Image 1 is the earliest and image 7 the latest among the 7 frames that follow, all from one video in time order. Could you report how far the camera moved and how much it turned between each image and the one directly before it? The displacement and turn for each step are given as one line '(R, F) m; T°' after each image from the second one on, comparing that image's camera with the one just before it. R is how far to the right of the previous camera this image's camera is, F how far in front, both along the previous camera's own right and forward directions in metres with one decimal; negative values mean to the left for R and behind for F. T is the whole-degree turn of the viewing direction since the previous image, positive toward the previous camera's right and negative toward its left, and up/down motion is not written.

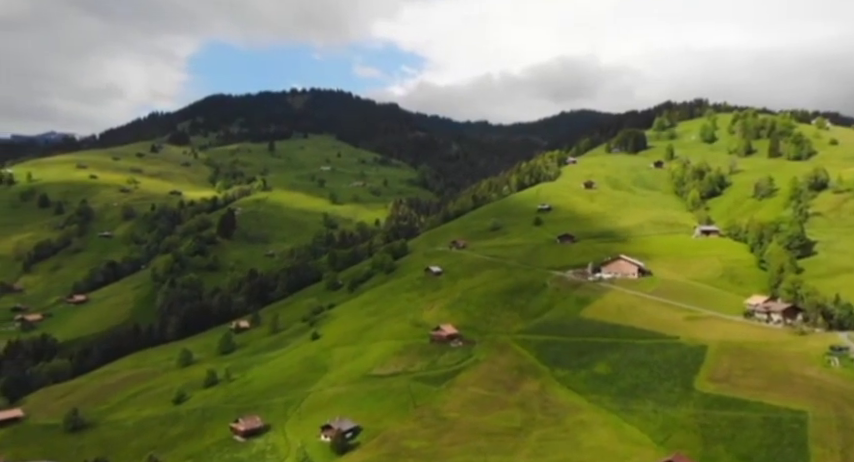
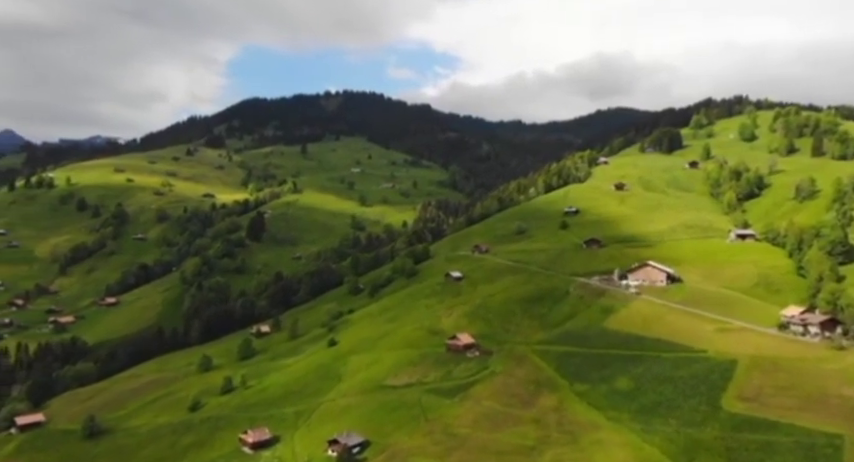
(+5.6, +6.5) m; -3°
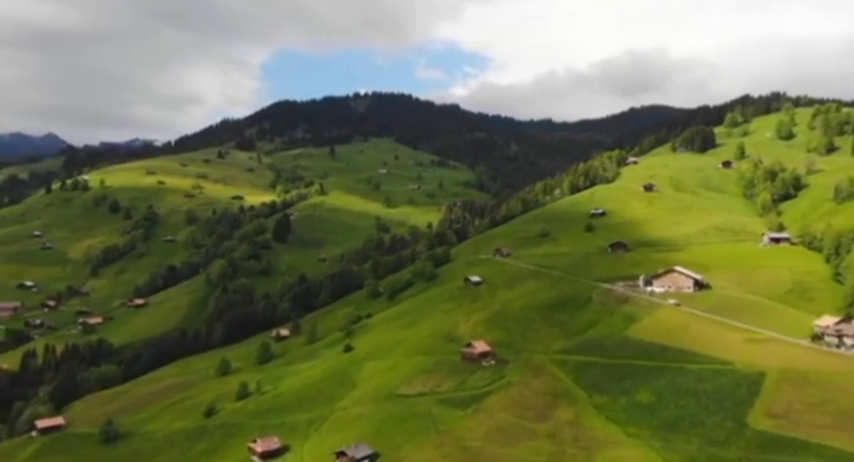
(+4.4, +5.2) m; -3°
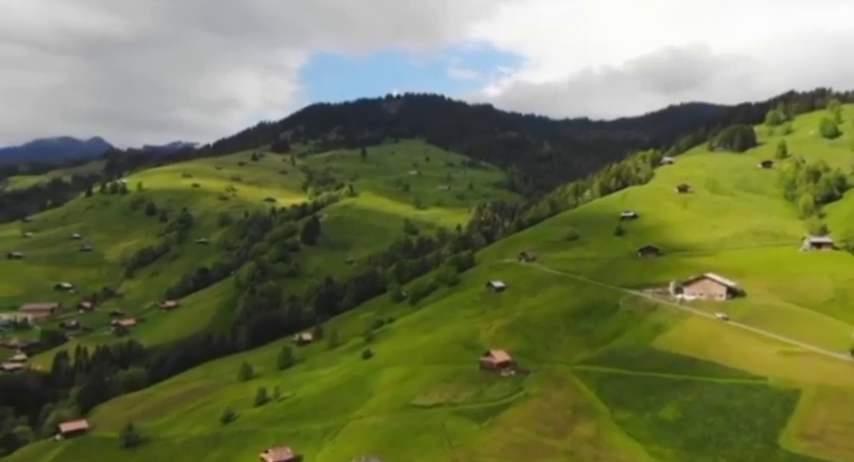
(+4.7, +5.6) m; -3°
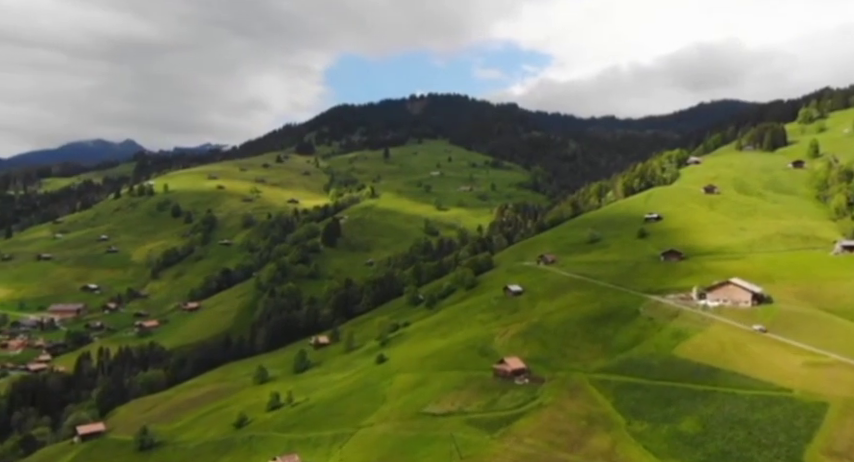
(+3.4, +4.1) m; -2°
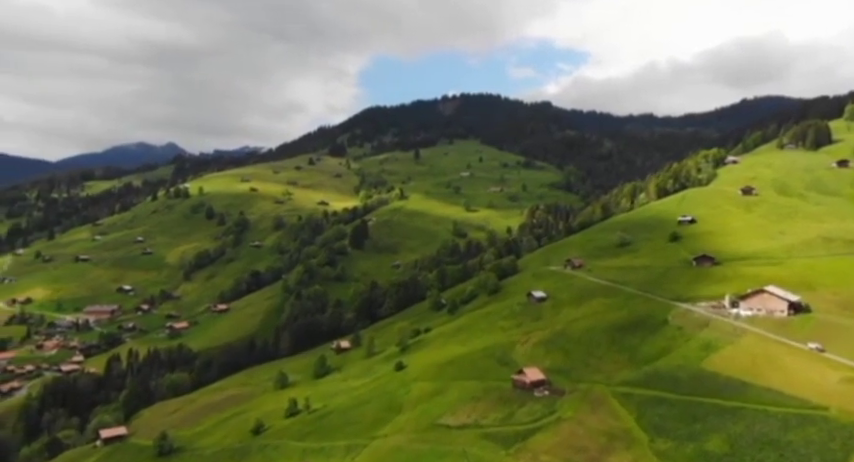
(+4.4, +5.6) m; -3°
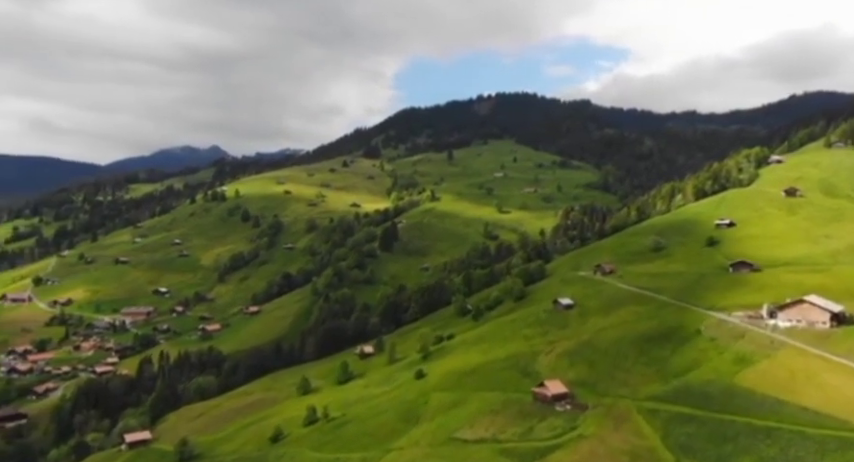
(+4.5, +6.0) m; -3°
